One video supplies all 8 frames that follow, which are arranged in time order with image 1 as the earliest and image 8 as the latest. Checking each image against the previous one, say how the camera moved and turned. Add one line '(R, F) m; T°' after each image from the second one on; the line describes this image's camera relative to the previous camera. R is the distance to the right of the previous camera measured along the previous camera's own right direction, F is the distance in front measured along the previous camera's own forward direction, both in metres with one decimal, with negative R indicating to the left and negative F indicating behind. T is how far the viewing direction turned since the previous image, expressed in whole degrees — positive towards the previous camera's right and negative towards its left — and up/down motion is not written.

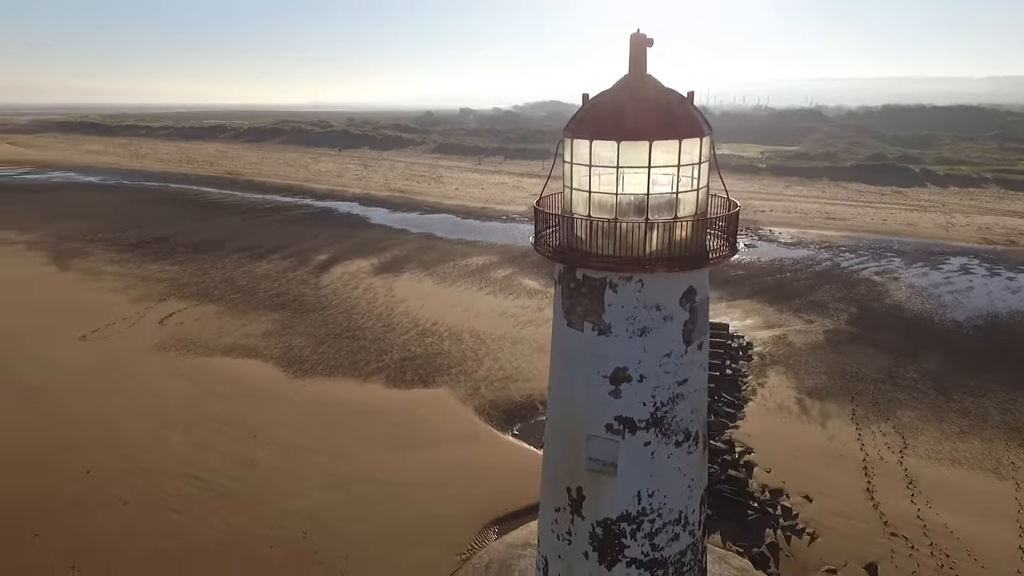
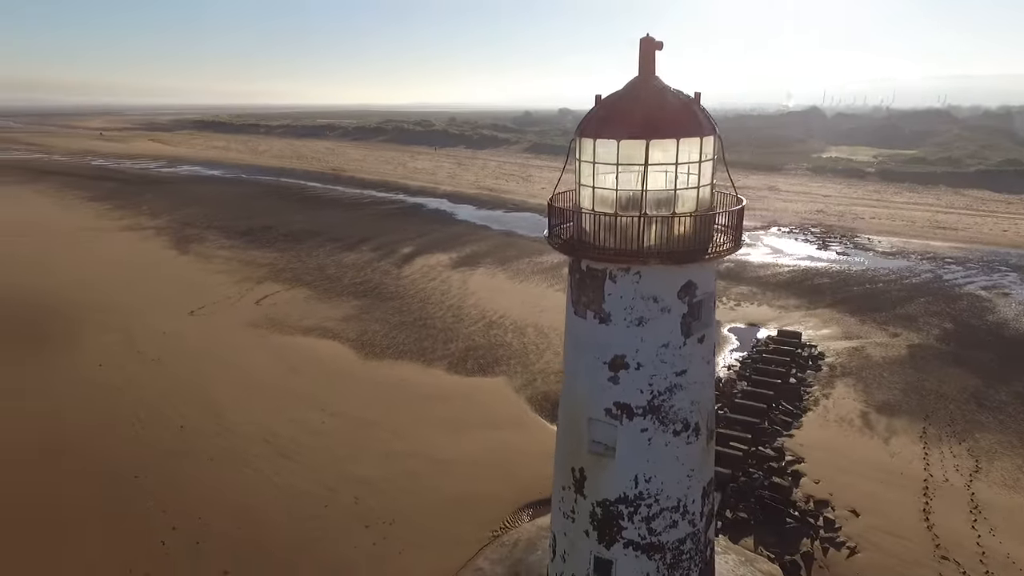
(+0.7, -0.3) m; -9°
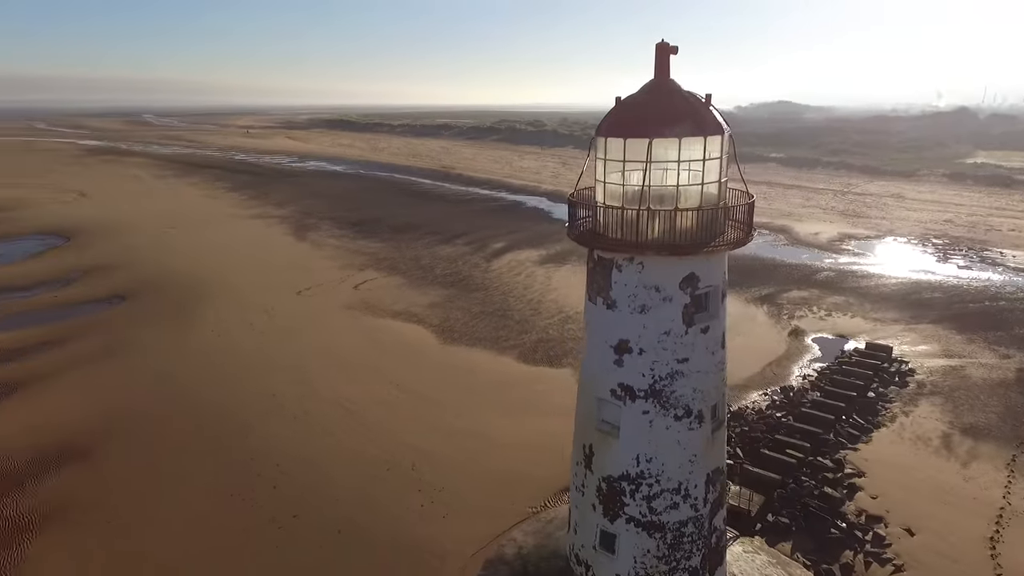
(+0.9, -0.5) m; -10°
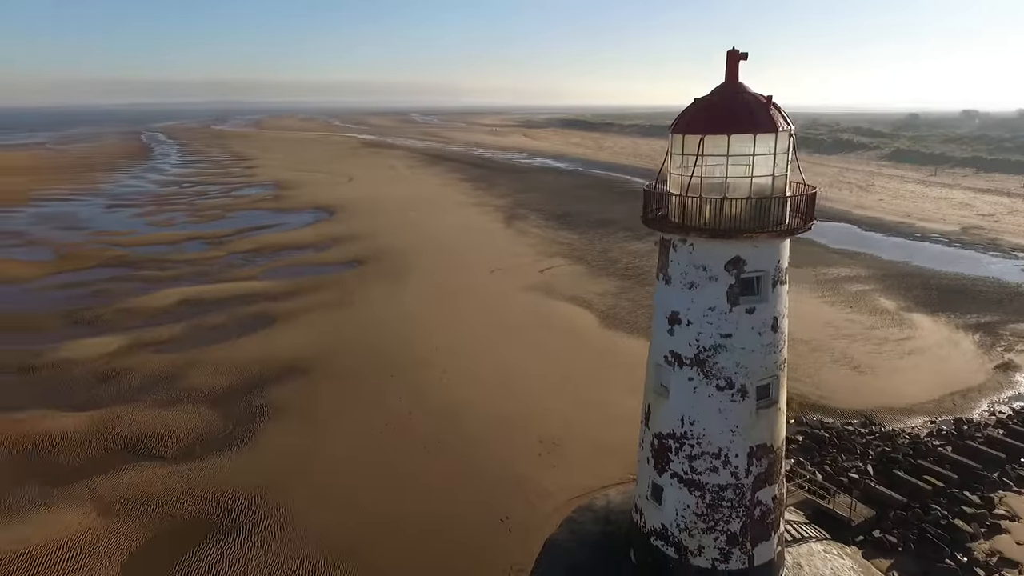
(+1.6, -1.0) m; -20°
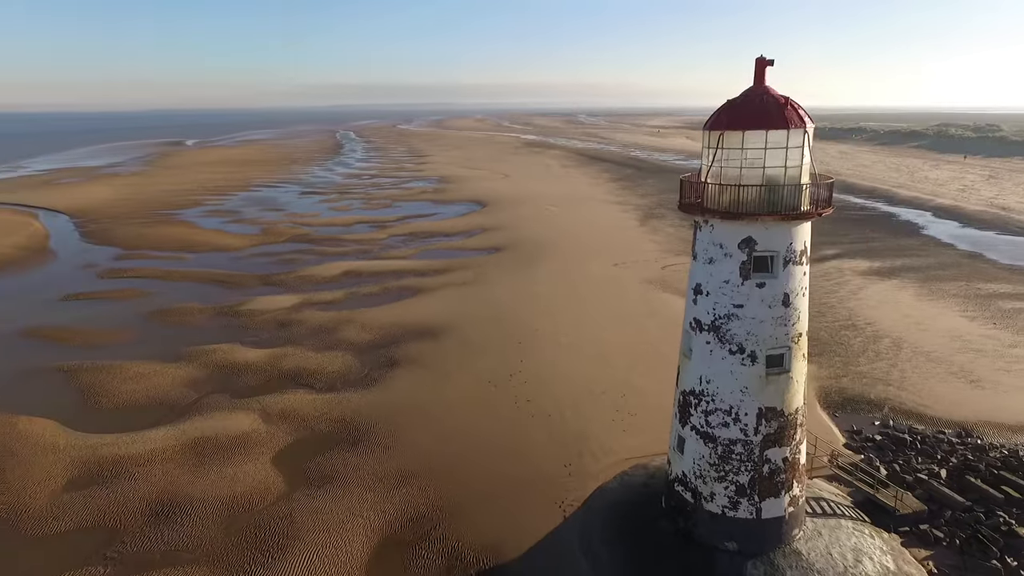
(+1.4, -1.3) m; -14°
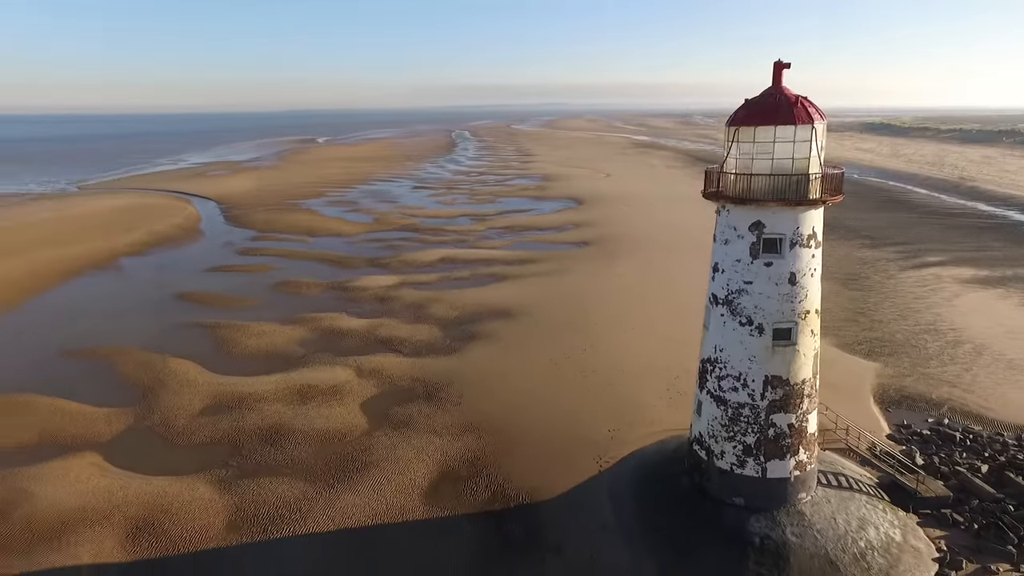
(+1.0, -1.3) m; -10°
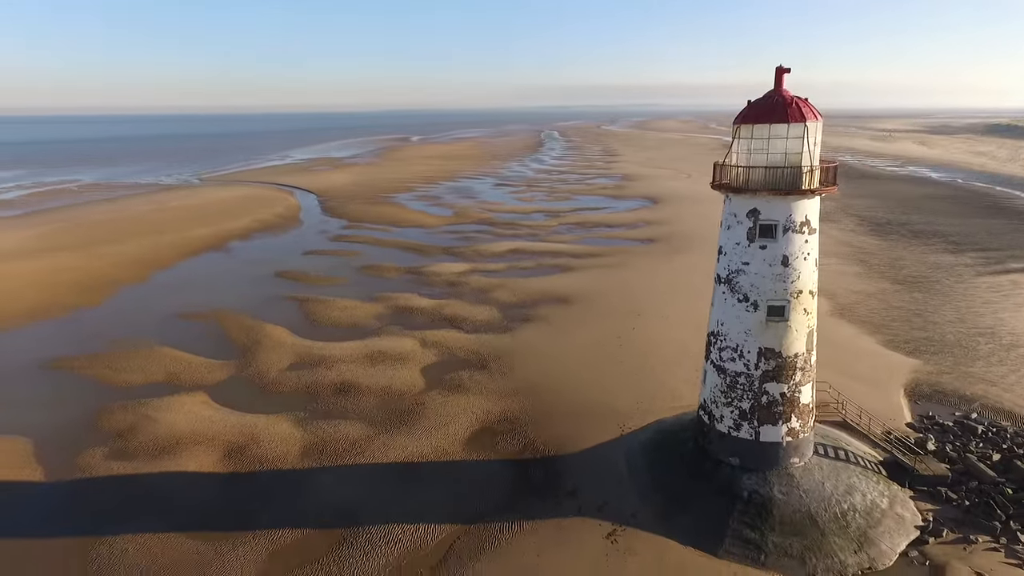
(+0.9, -1.4) m; -8°
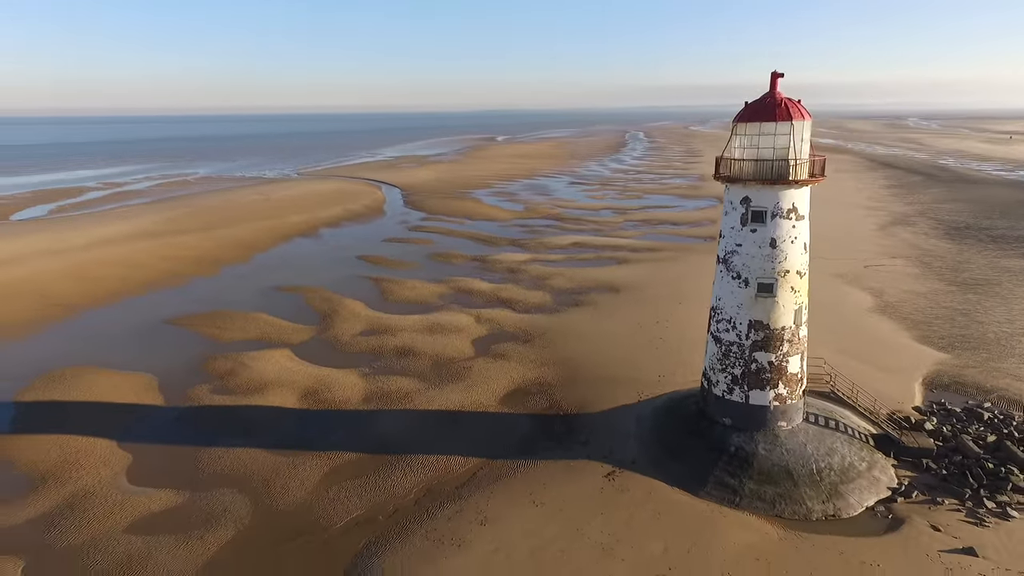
(+1.1, -1.6) m; -8°
